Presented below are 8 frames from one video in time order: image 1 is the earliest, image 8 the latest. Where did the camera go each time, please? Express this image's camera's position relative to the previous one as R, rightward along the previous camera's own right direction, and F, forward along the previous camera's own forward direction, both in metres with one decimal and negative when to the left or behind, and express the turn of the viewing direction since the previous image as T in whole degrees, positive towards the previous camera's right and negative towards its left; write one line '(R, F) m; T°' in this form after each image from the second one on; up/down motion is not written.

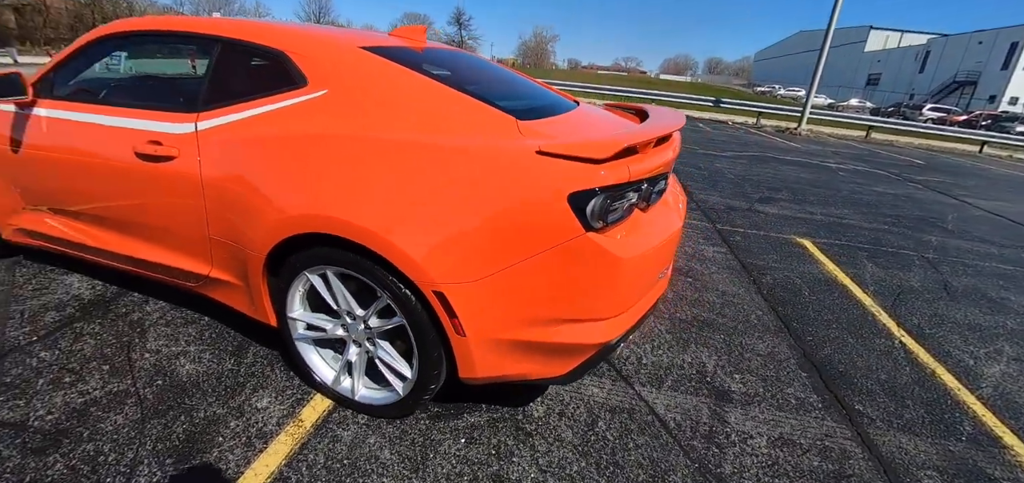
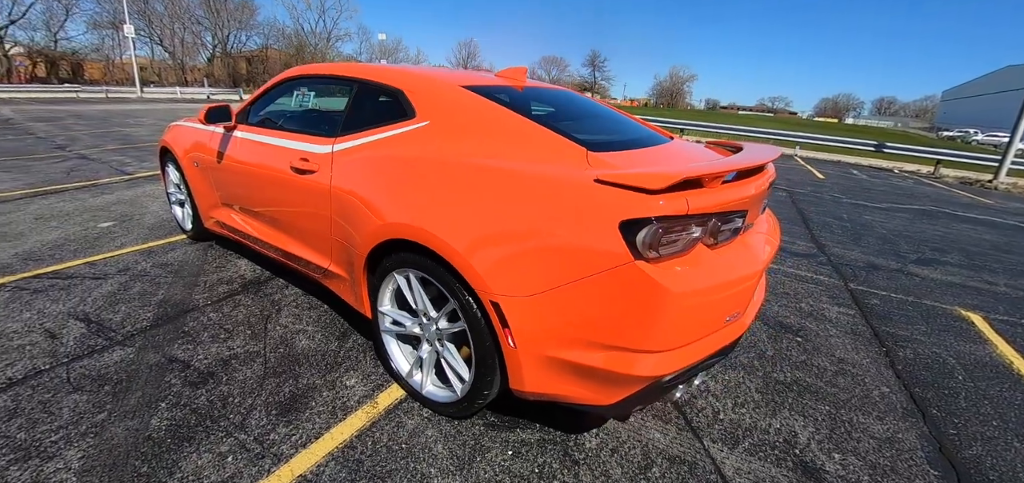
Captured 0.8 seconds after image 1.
(+0.1, -0.1) m; -15°
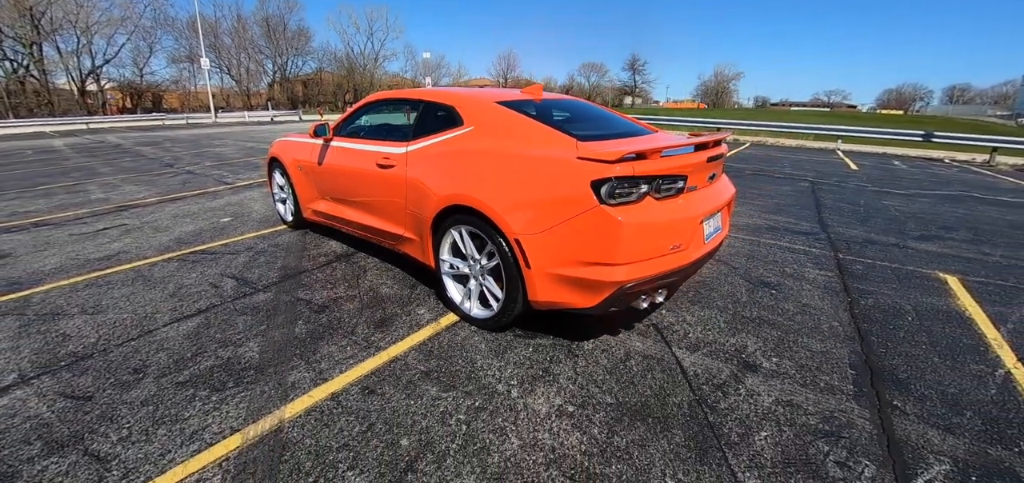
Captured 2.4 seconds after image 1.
(+0.1, -0.7) m; -6°
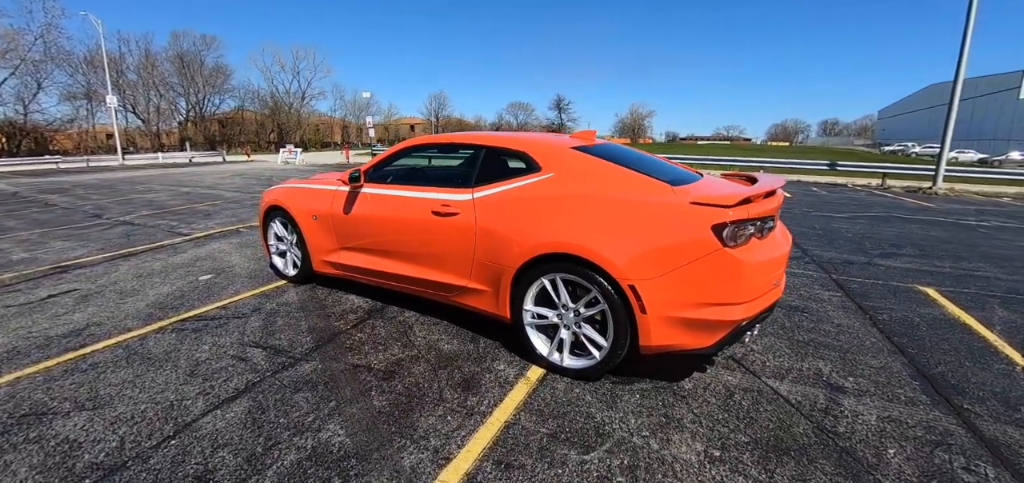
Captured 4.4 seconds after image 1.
(-0.9, +0.1) m; +9°
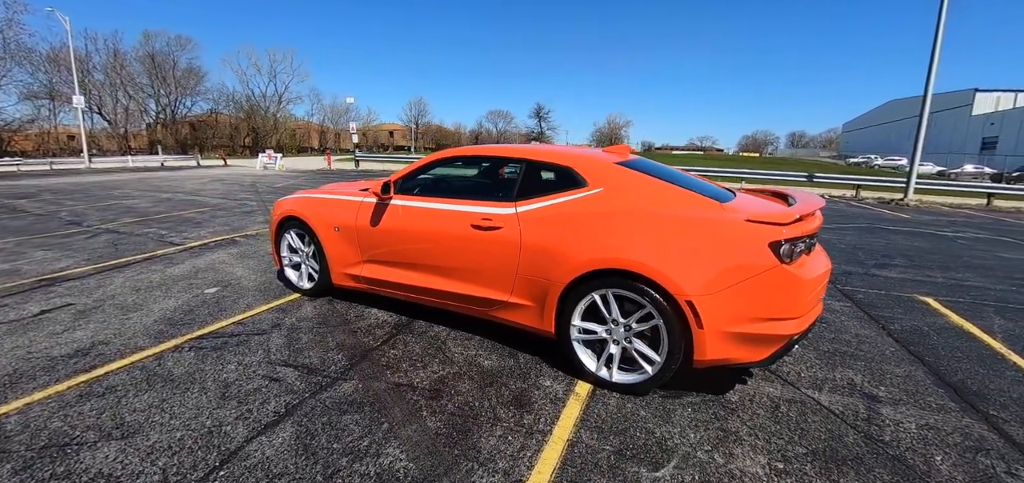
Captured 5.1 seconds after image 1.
(-0.4, 0.0) m; +3°
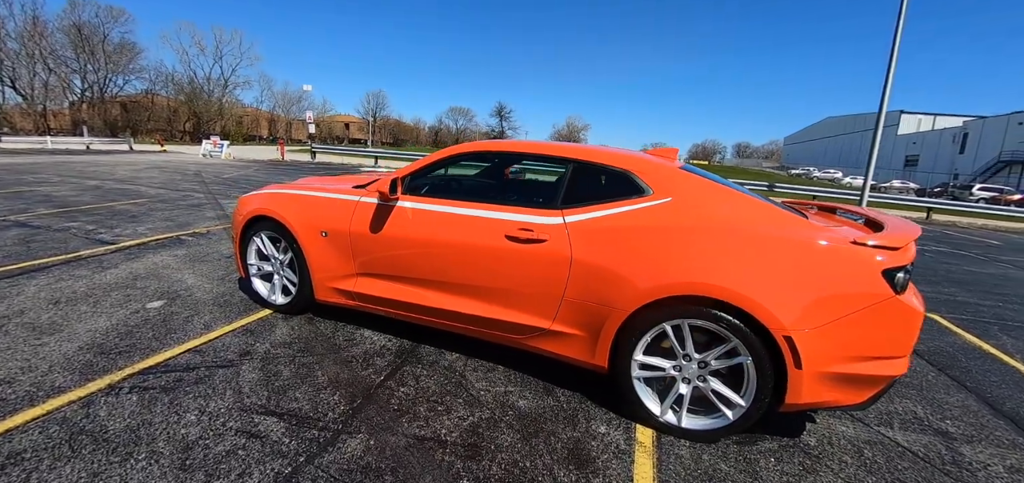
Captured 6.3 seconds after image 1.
(-0.5, +0.5) m; +6°
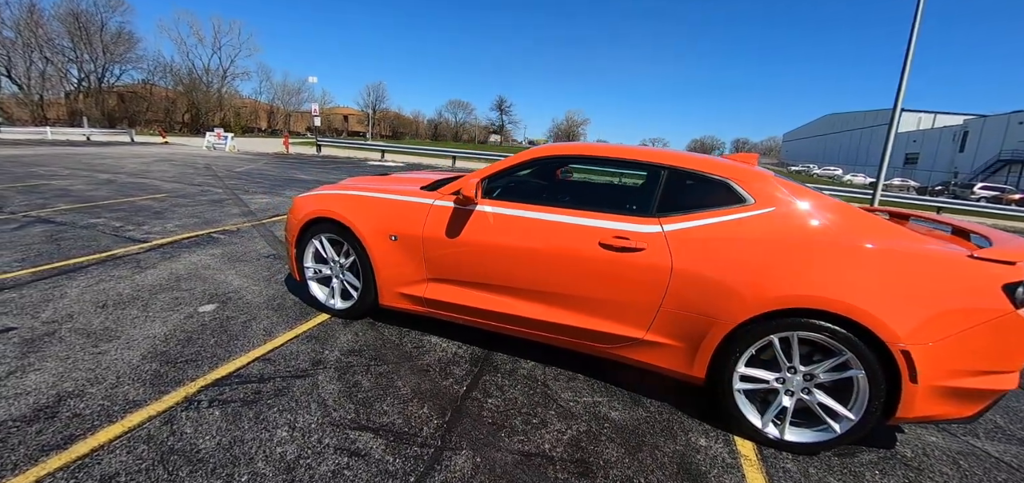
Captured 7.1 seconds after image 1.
(-0.5, +0.1) m; +1°
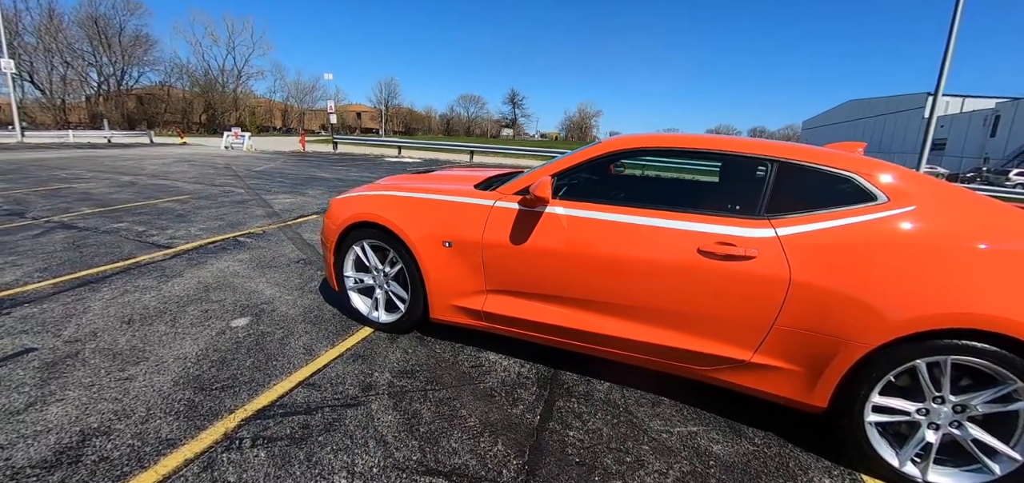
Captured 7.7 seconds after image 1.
(-0.4, +0.3) m; -2°
